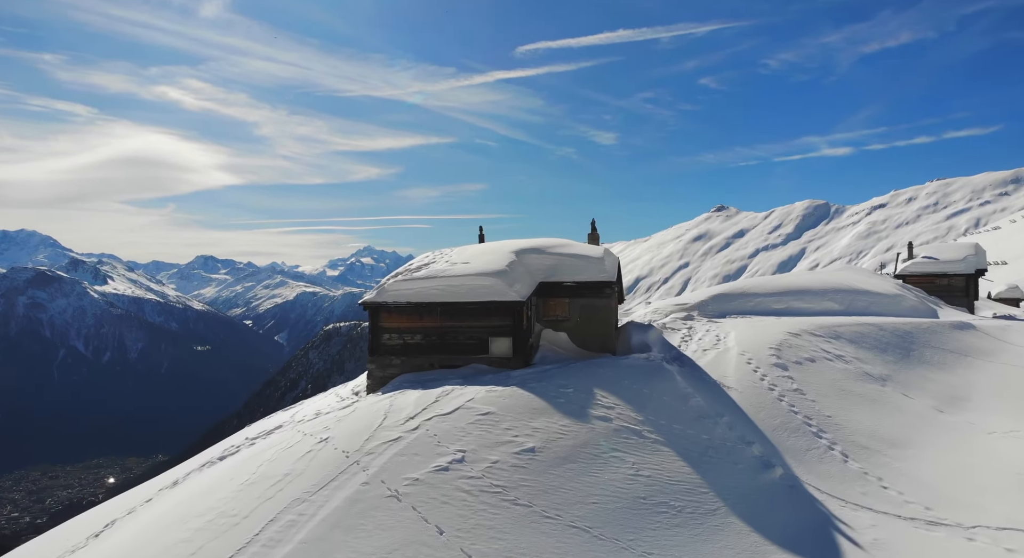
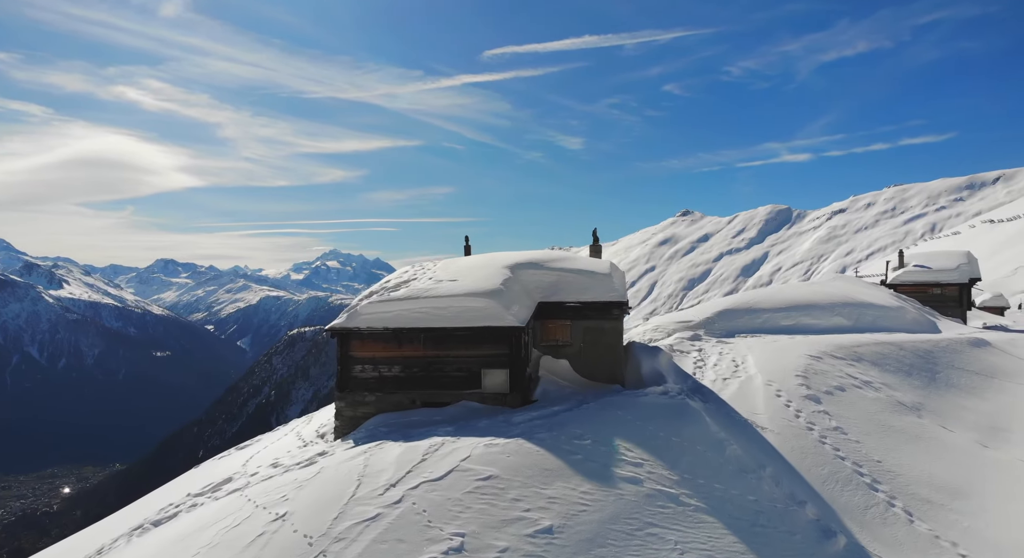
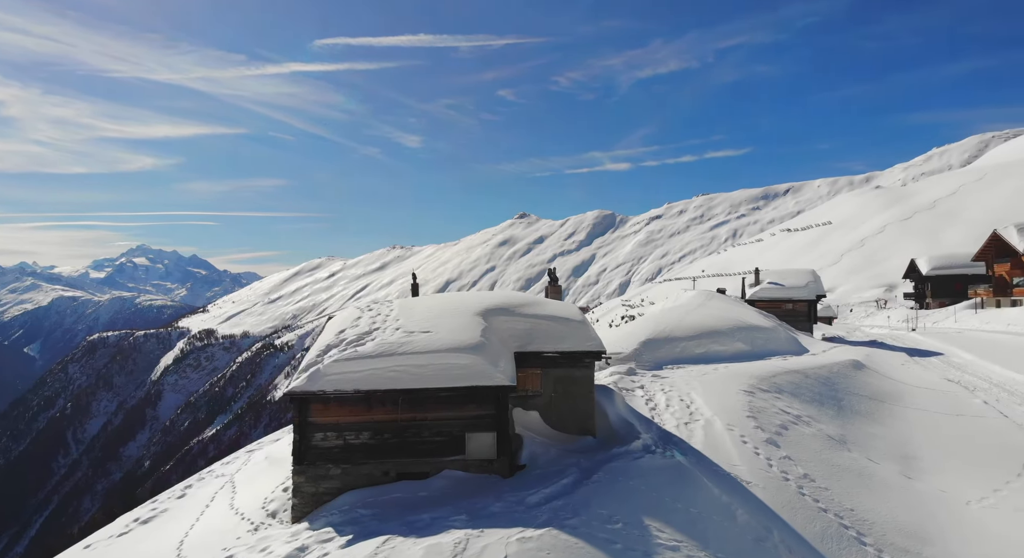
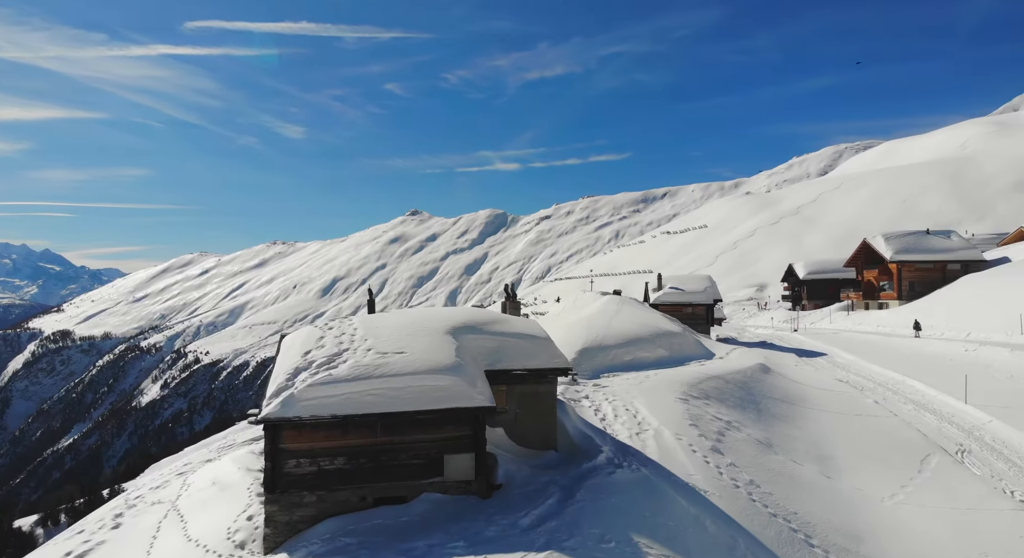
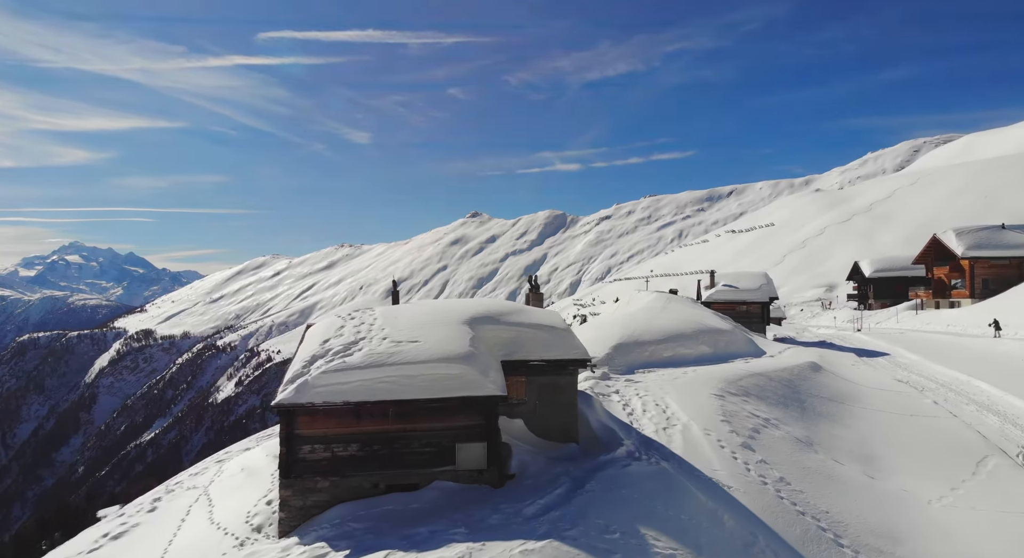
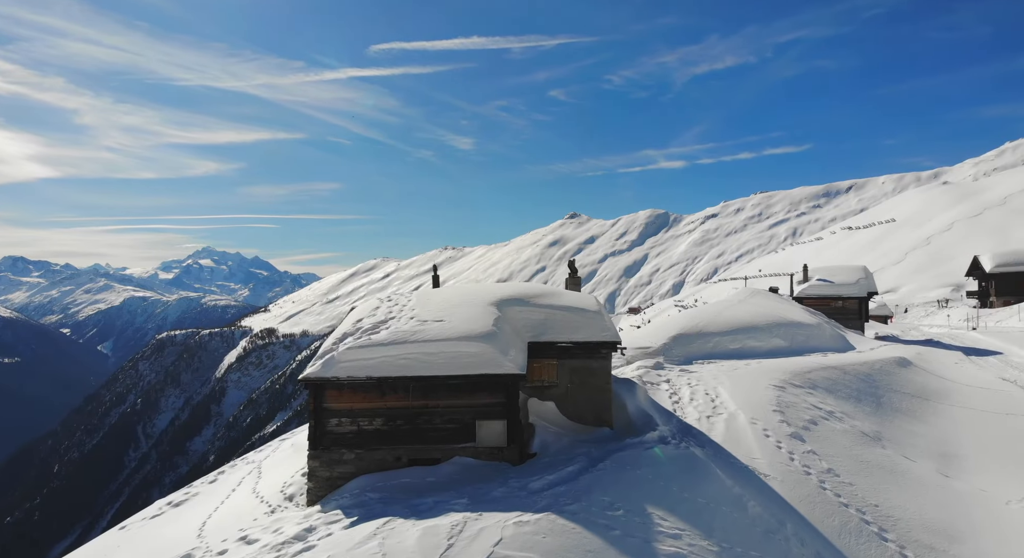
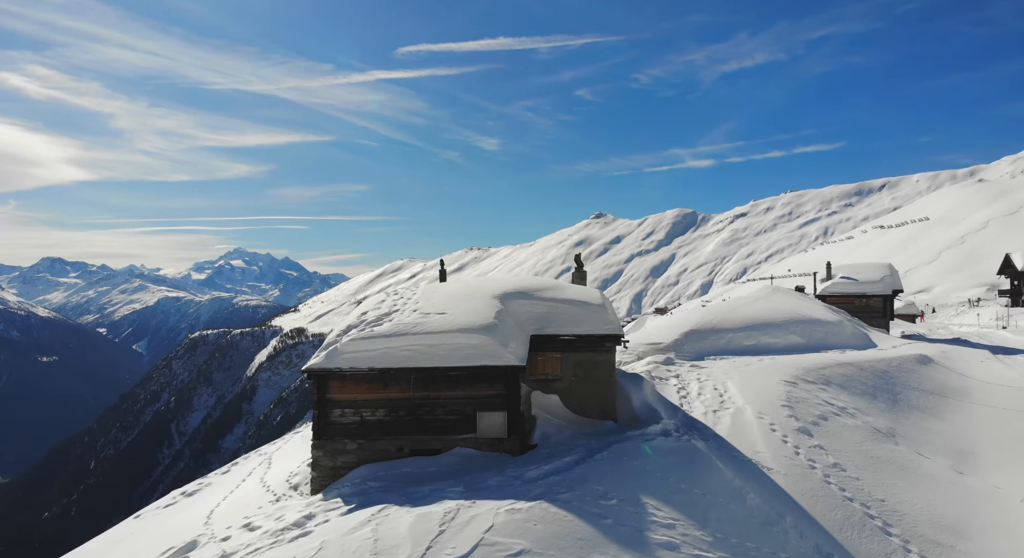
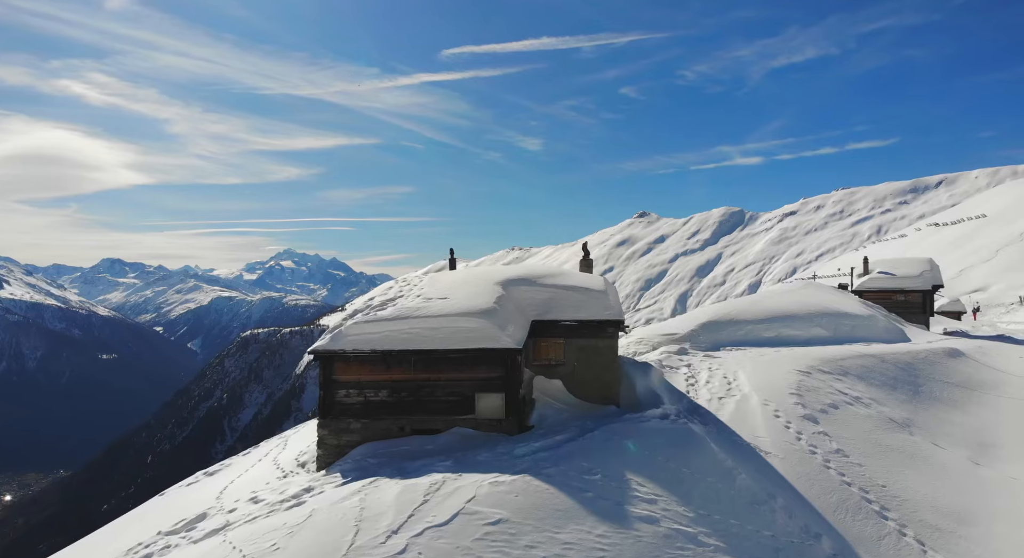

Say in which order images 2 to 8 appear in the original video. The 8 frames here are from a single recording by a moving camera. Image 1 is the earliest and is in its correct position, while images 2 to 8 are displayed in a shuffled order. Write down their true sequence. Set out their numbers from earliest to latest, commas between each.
2, 8, 7, 6, 3, 5, 4
